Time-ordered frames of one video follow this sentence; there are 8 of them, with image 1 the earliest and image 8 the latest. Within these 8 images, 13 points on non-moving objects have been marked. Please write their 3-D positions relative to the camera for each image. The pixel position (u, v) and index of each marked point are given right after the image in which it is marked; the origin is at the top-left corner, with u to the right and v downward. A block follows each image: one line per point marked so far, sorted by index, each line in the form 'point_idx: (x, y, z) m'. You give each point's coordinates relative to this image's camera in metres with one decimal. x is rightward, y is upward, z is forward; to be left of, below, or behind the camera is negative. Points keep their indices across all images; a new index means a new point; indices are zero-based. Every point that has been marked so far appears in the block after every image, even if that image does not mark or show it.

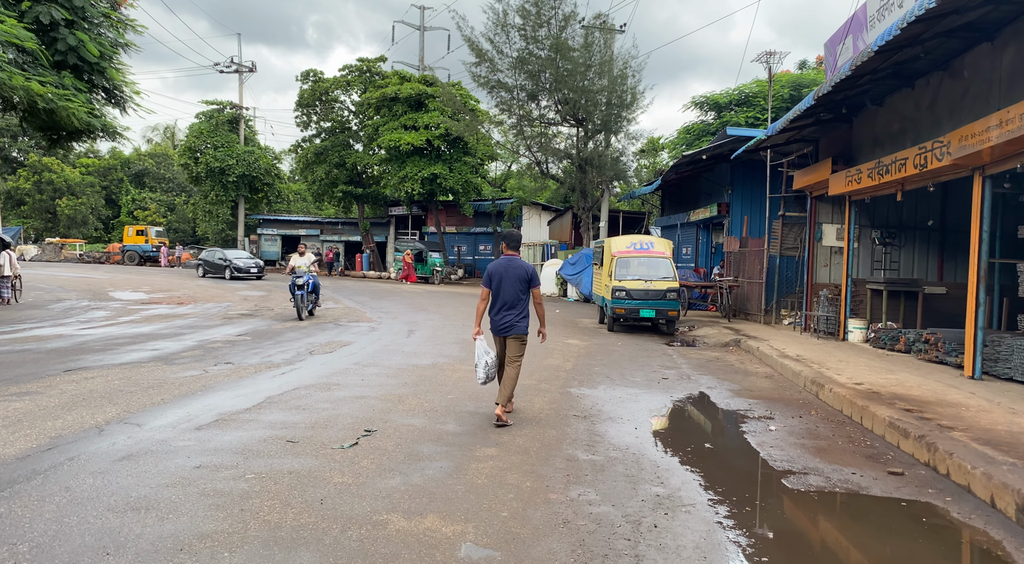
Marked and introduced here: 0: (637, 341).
0: (+2.3, -1.1, +13.2) m
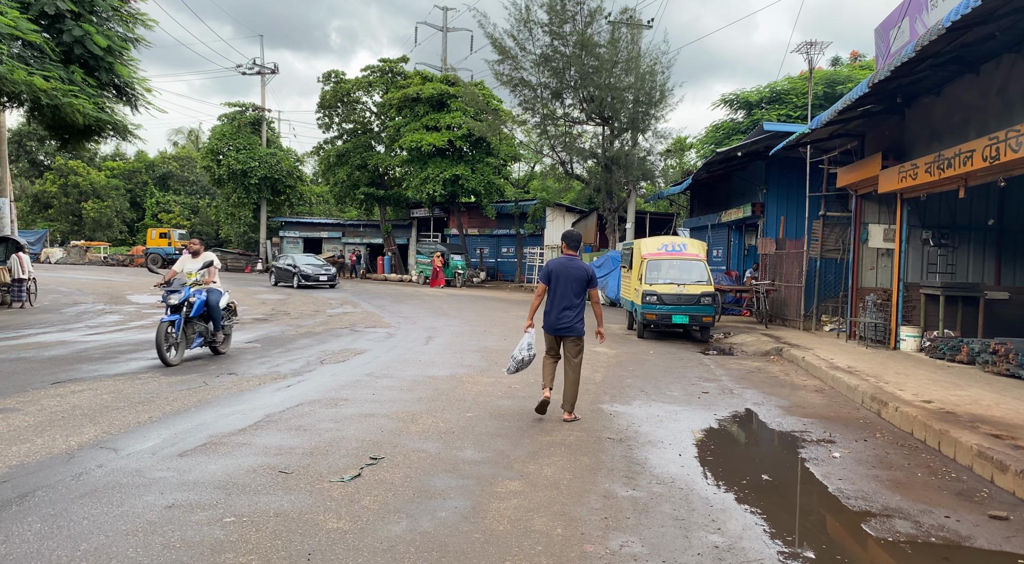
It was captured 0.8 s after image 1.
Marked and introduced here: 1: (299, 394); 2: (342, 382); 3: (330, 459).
0: (+2.7, -1.2, +12.4) m
1: (-2.0, -1.1, +6.7) m
2: (-1.7, -1.1, +7.6) m
3: (-1.2, -1.1, +4.7) m
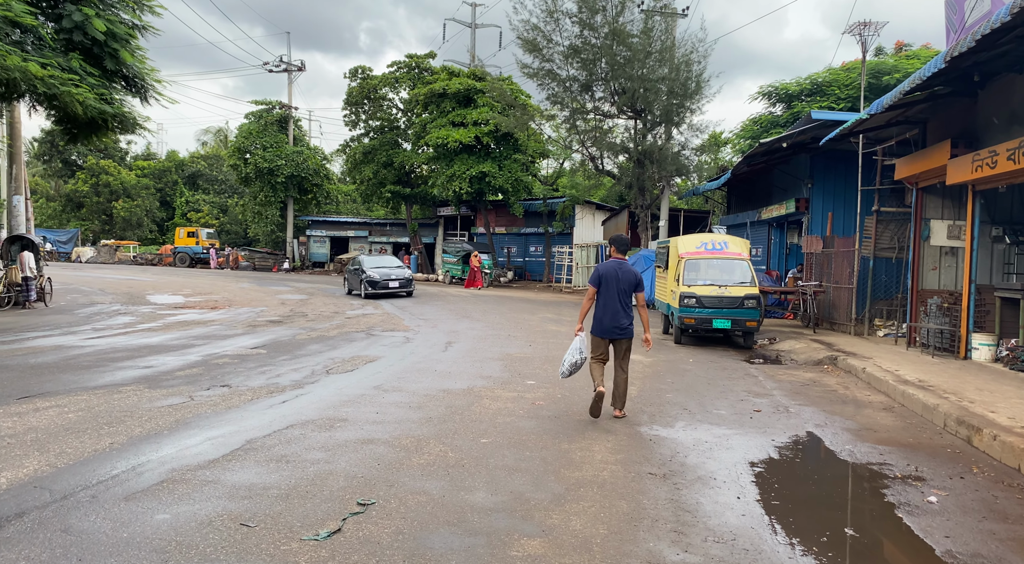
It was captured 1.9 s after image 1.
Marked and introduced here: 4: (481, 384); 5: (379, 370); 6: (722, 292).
0: (+3.1, -1.2, +11.4) m
1: (-1.8, -1.1, +5.9) m
2: (-1.5, -1.1, +6.7) m
3: (-1.1, -1.2, +3.8) m
4: (-0.3, -1.1, +7.7) m
5: (-1.5, -1.0, +8.4) m
6: (+3.6, -0.2, +12.5) m
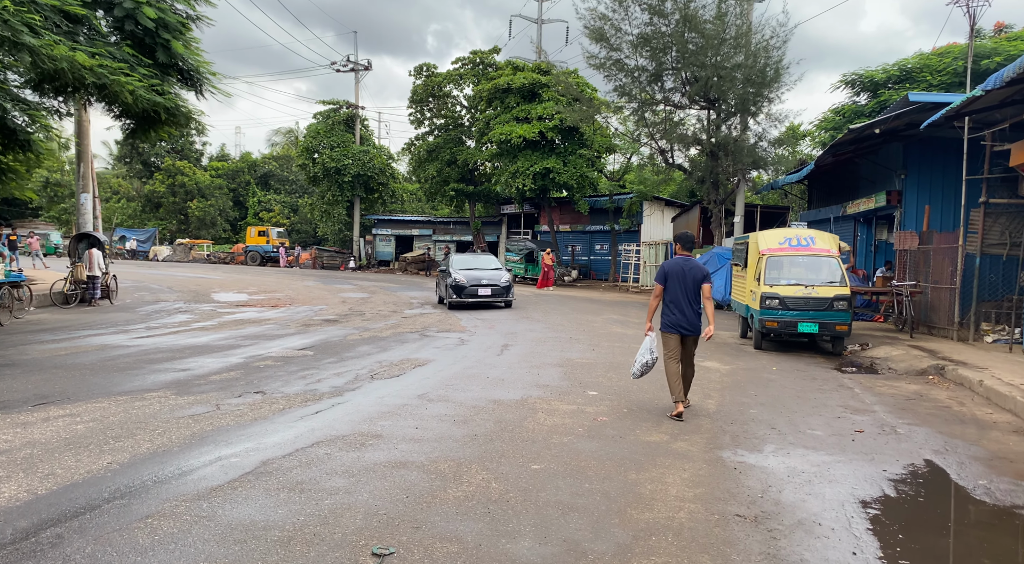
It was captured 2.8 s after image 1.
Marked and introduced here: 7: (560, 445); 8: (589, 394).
0: (+4.0, -1.2, +10.3) m
1: (-1.4, -1.1, +5.2) m
2: (-1.0, -1.1, +6.0) m
3: (-0.9, -1.2, +3.1) m
4: (+0.3, -1.1, +6.9) m
5: (-0.9, -1.0, +7.8) m
6: (+4.6, -0.2, +11.3) m
7: (+0.3, -1.2, +5.1) m
8: (+0.8, -1.1, +7.1) m
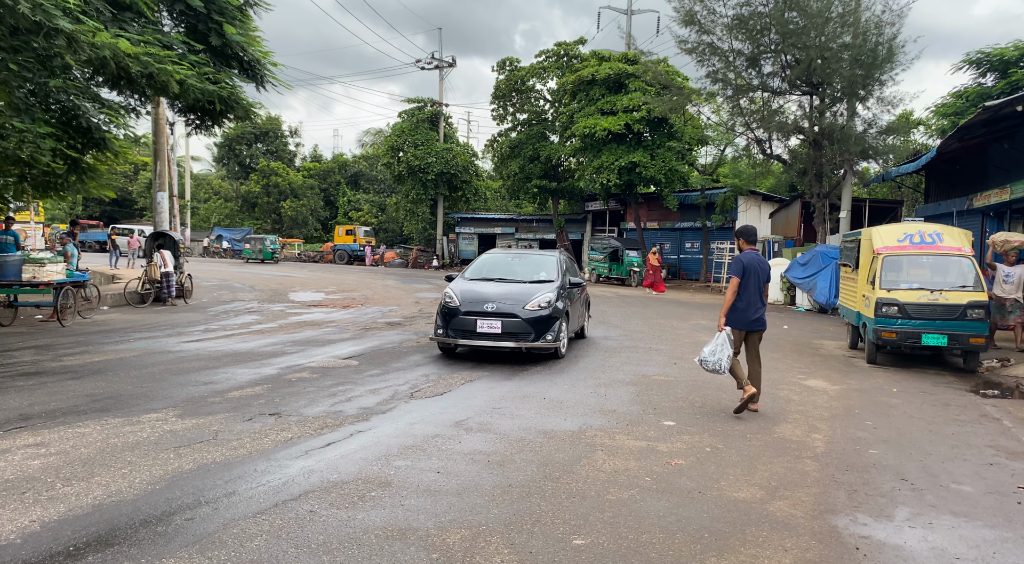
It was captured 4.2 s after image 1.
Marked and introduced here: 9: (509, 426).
0: (+4.8, -1.2, +8.6) m
1: (-1.1, -1.1, +4.2) m
2: (-0.7, -1.1, +5.0) m
3: (-0.9, -1.2, +2.1) m
4: (+0.7, -1.1, +5.7) m
5: (-0.3, -1.1, +6.7) m
6: (+5.6, -0.2, +9.5) m
7: (+0.6, -1.2, +3.9) m
8: (+1.2, -1.2, +5.8) m
9: (0.0, -1.1, +5.5) m
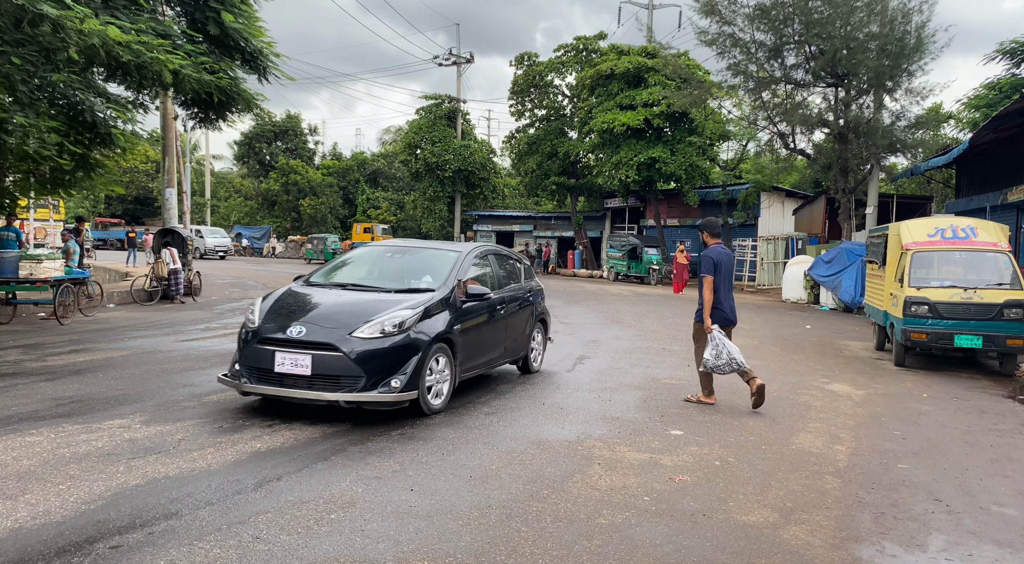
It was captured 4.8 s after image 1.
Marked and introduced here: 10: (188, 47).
0: (+4.9, -1.2, +8.0) m
1: (-1.2, -1.1, +3.8) m
2: (-0.7, -1.1, +4.6) m
3: (-1.0, -1.2, +1.6) m
4: (+0.6, -1.1, +5.2) m
5: (-0.4, -1.0, +6.3) m
6: (+5.6, -0.2, +8.9) m
7: (+0.5, -1.2, +3.5) m
8: (+1.2, -1.1, +5.3) m
9: (-0.1, -1.1, +5.1) m
10: (-4.6, +3.3, +10.3) m
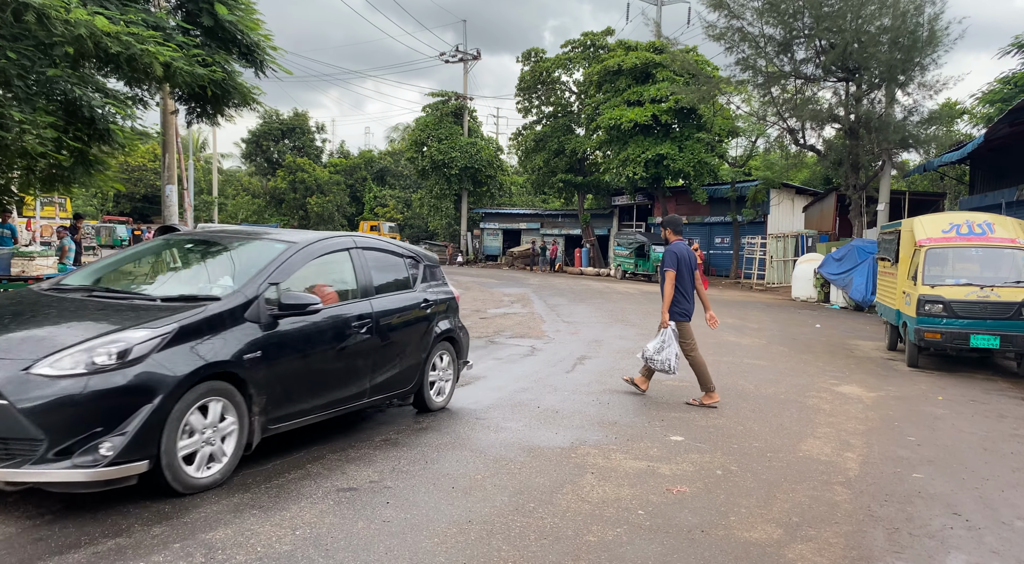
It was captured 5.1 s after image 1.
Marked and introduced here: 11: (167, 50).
0: (+4.8, -1.2, +7.7) m
1: (-1.3, -1.1, +3.6) m
2: (-0.8, -1.1, +4.3) m
3: (-1.1, -1.2, +1.4) m
4: (+0.6, -1.1, +4.9) m
5: (-0.4, -1.0, +6.0) m
6: (+5.6, -0.2, +8.6) m
7: (+0.4, -1.2, +3.2) m
8: (+1.1, -1.1, +5.1) m
9: (-0.2, -1.1, +4.8) m
10: (-4.6, +3.4, +10.0) m
11: (-4.6, +3.0, +9.5) m
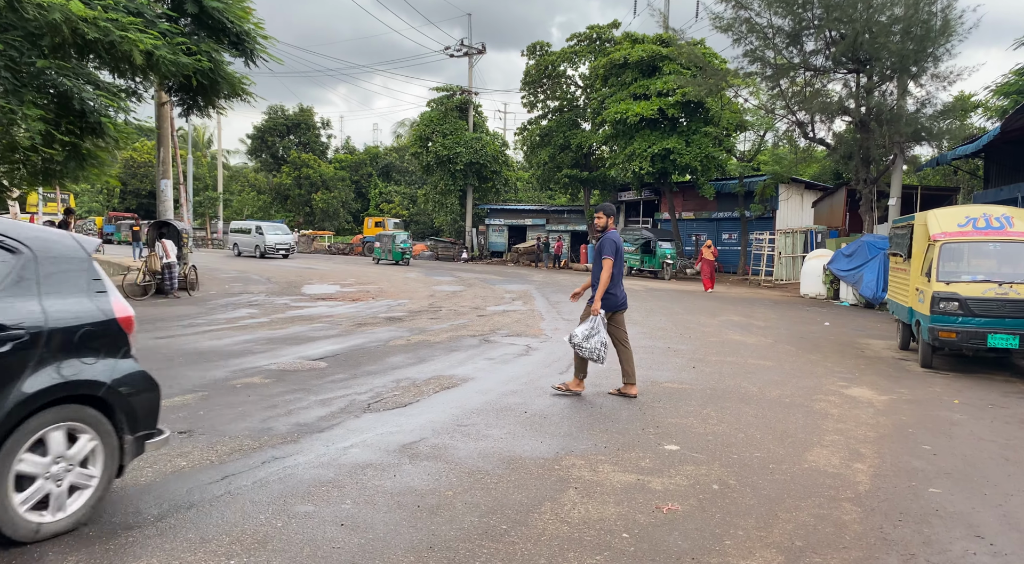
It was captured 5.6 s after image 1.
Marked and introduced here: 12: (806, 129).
0: (+4.7, -1.1, +7.2) m
1: (-1.4, -1.1, +3.2) m
2: (-0.9, -1.0, +4.0) m
3: (-1.3, -1.2, +1.0) m
4: (+0.5, -1.1, +4.5) m
5: (-0.5, -1.0, +5.6) m
6: (+5.5, -0.1, +8.1) m
7: (+0.2, -1.2, +2.8) m
8: (+1.0, -1.1, +4.7) m
9: (-0.3, -1.0, +4.4) m
10: (-4.7, +3.4, +9.7) m
11: (-4.7, +3.1, +9.2) m
12: (+8.0, +4.3, +19.7) m
